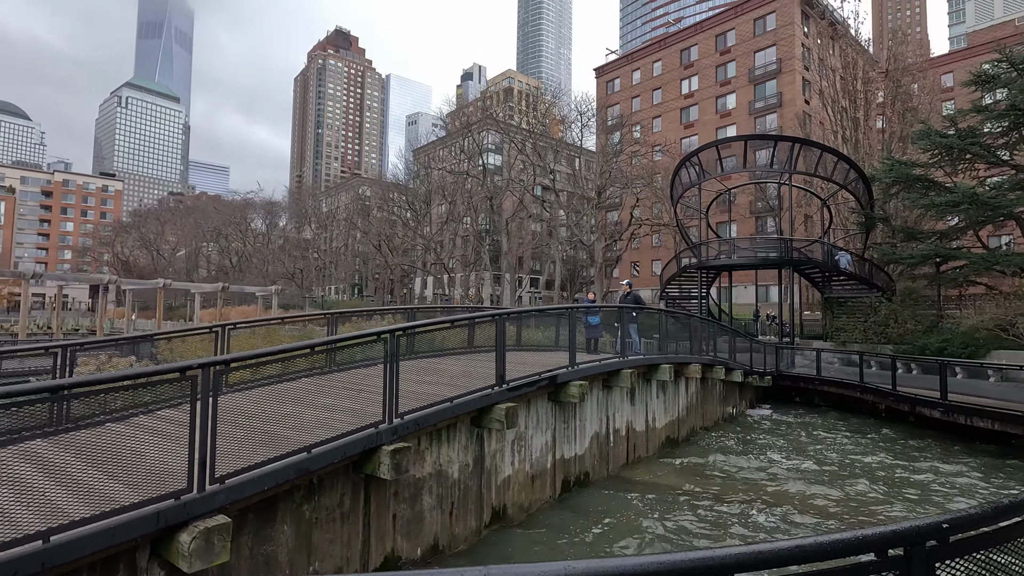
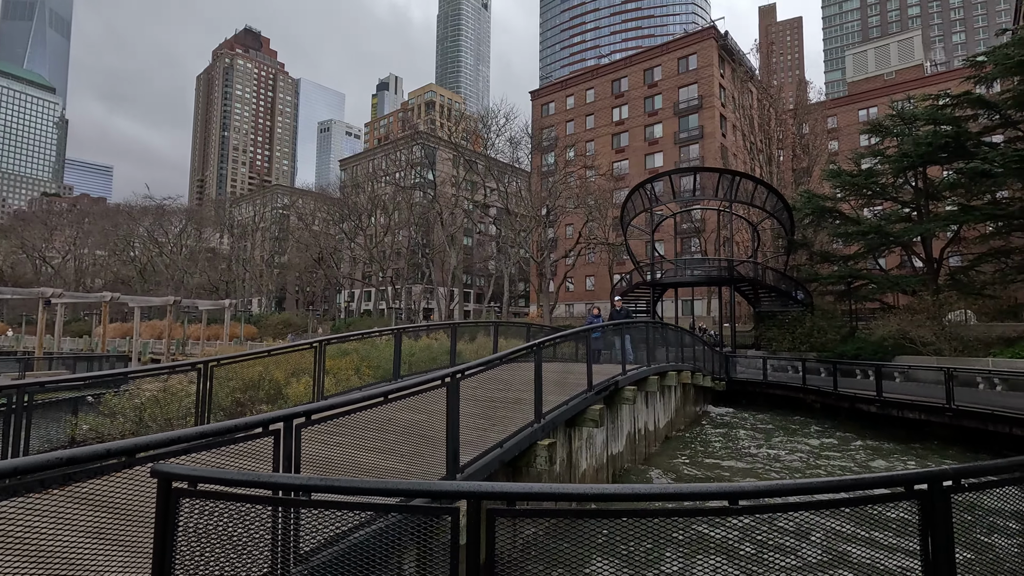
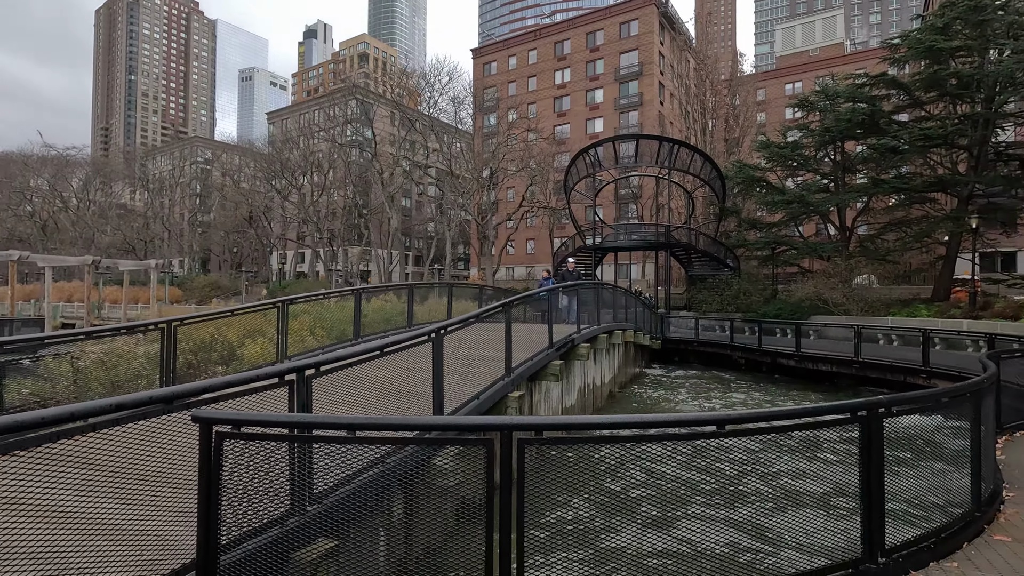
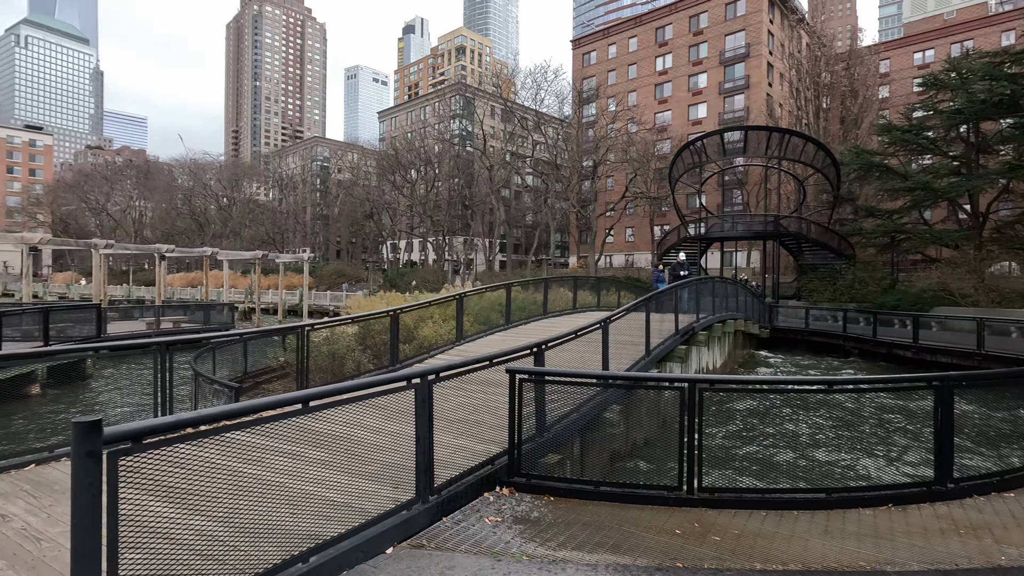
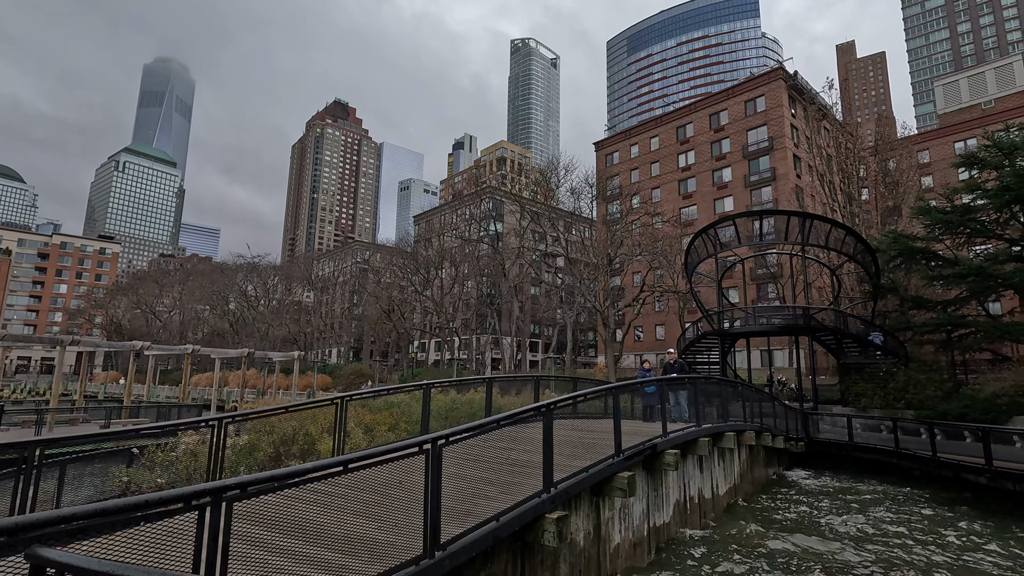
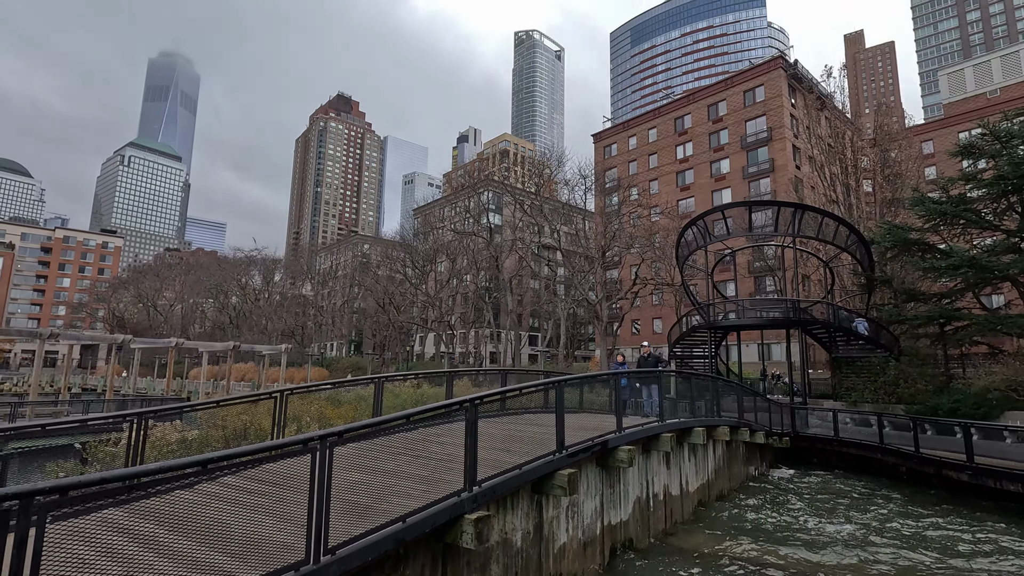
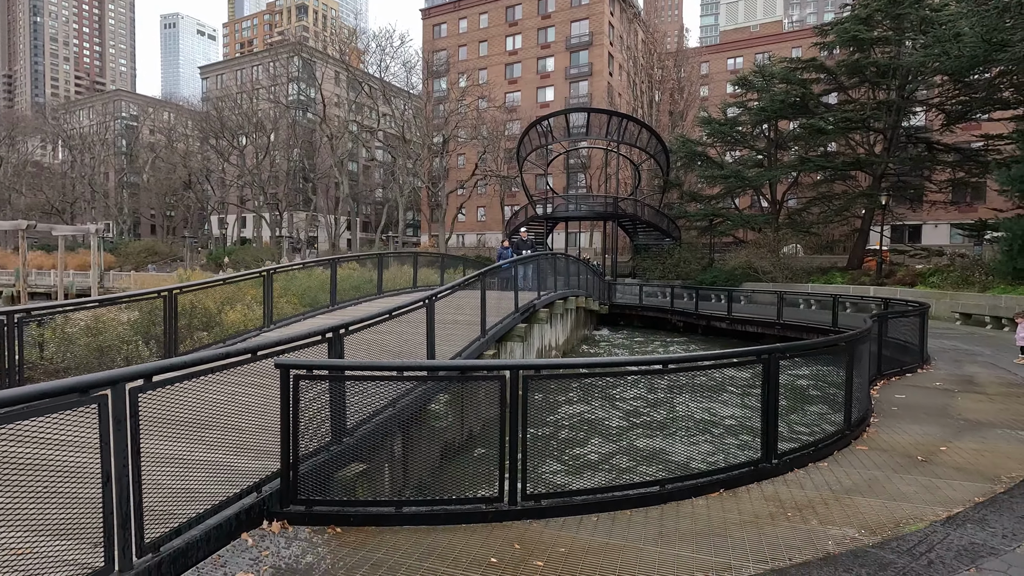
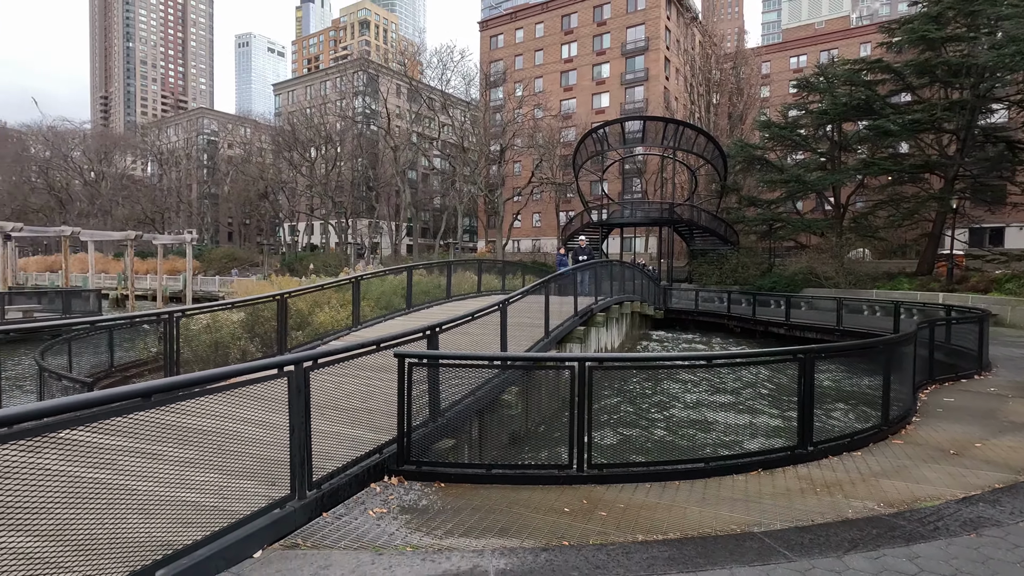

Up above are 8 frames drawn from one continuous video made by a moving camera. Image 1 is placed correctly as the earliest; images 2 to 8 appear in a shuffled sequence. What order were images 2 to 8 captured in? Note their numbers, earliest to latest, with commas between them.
6, 5, 2, 3, 7, 8, 4
